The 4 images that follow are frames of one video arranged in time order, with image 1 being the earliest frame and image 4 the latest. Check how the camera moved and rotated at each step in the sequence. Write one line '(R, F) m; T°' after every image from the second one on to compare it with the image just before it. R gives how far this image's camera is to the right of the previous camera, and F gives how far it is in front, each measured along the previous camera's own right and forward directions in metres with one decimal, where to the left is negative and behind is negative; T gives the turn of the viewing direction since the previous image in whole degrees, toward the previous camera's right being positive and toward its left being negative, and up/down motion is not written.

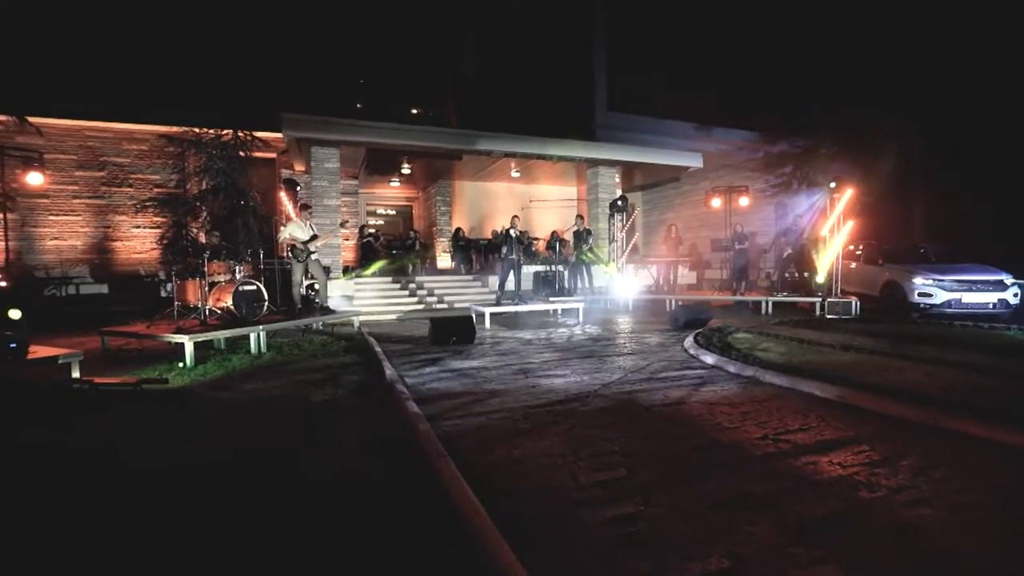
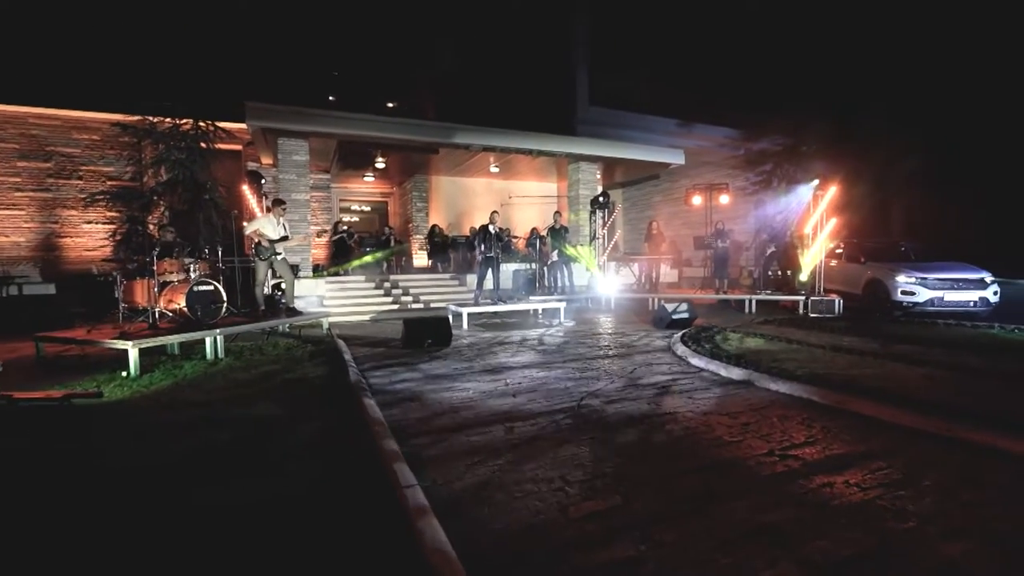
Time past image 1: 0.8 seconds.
(0.0, +0.4) m; +2°
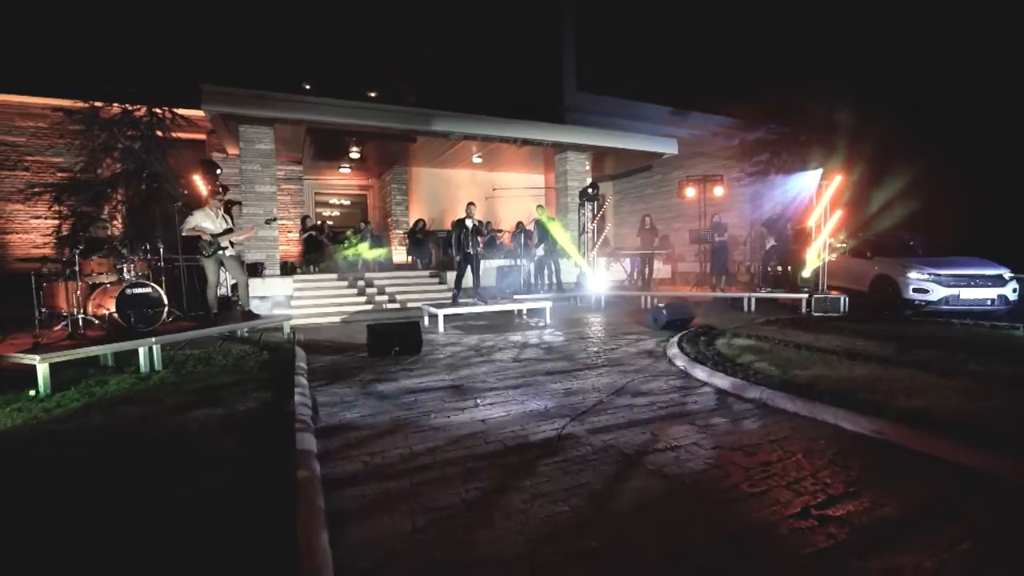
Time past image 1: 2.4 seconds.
(+0.2, +0.8) m; +1°
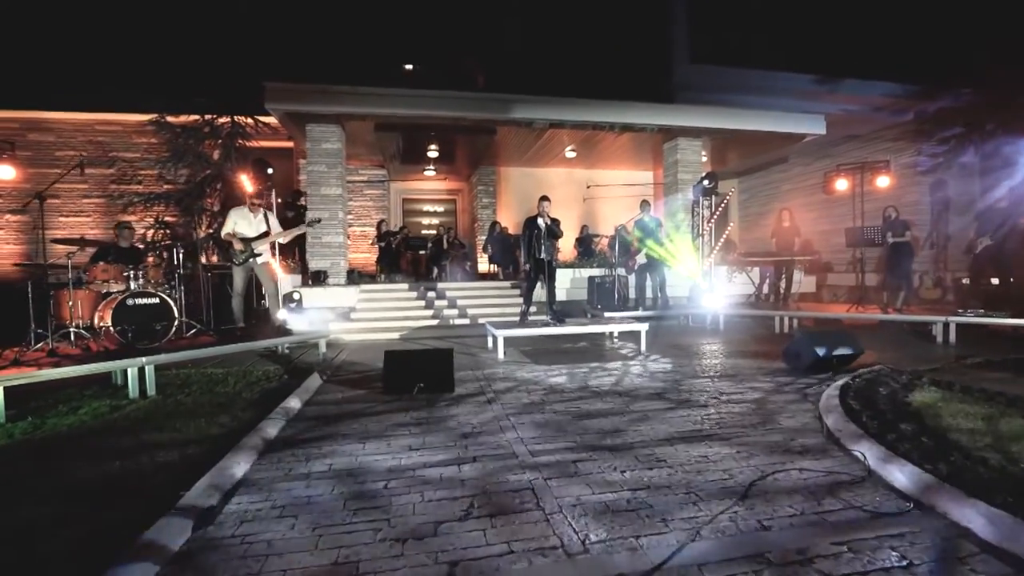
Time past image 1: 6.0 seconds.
(+0.5, +1.9) m; -13°
